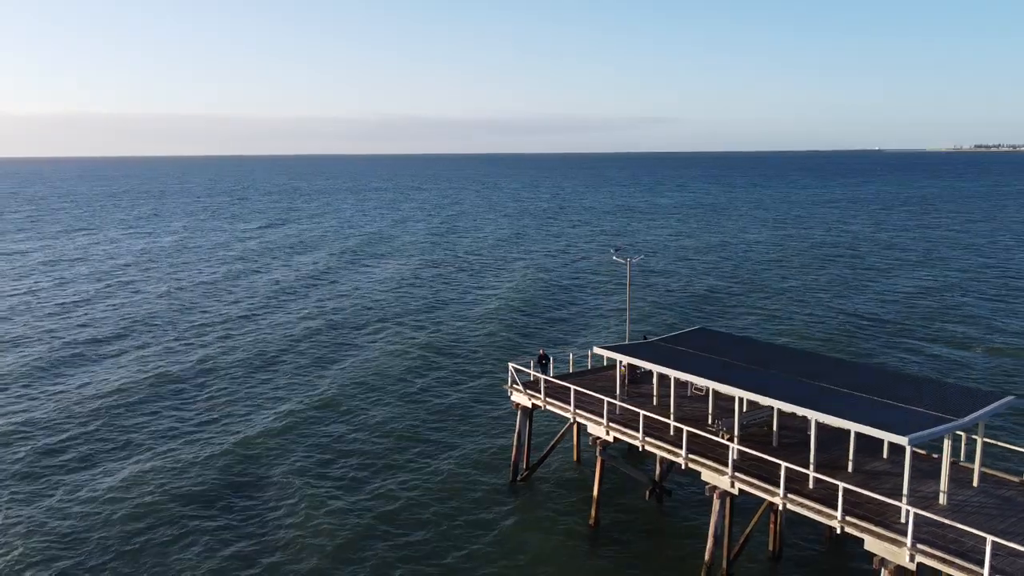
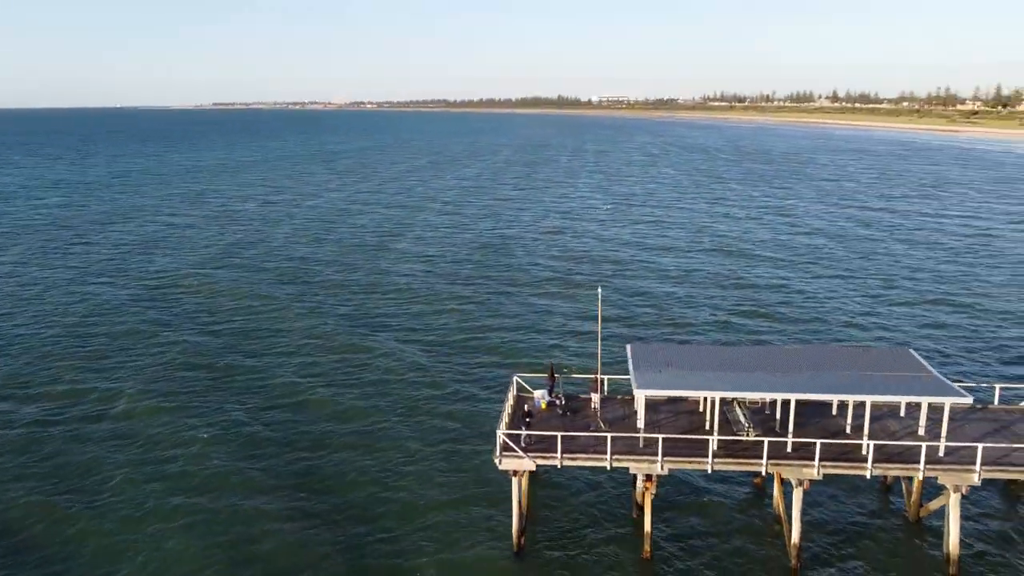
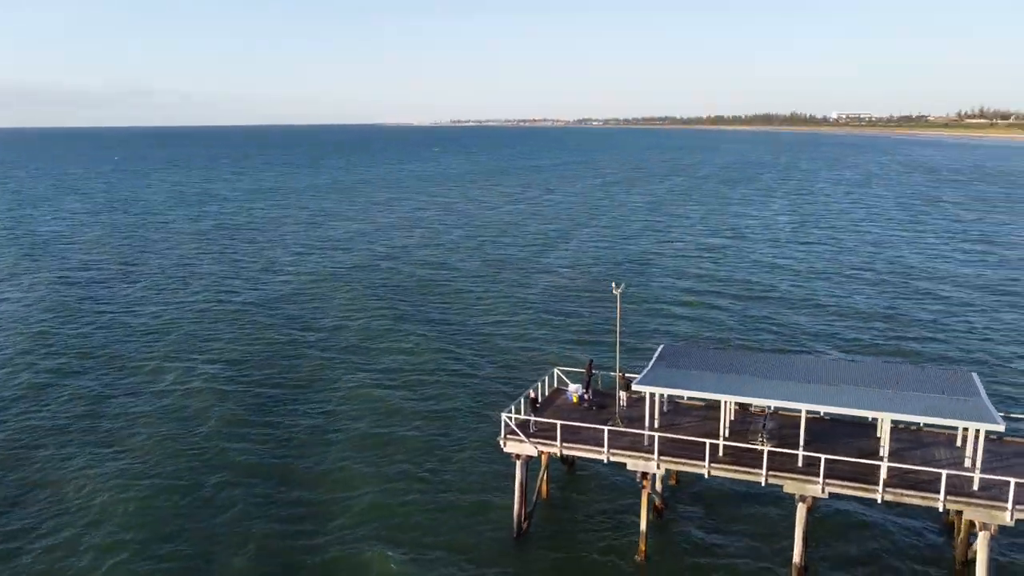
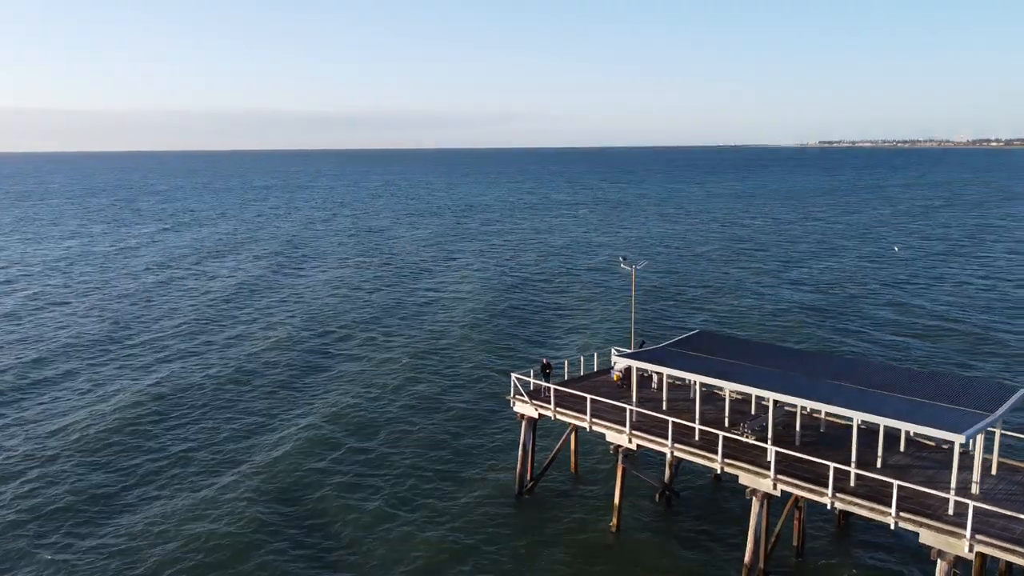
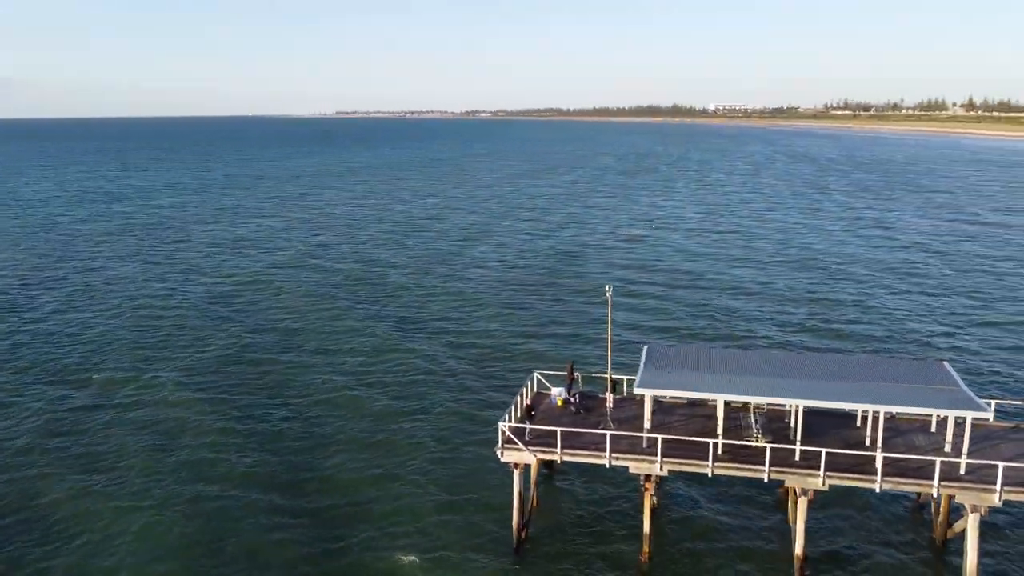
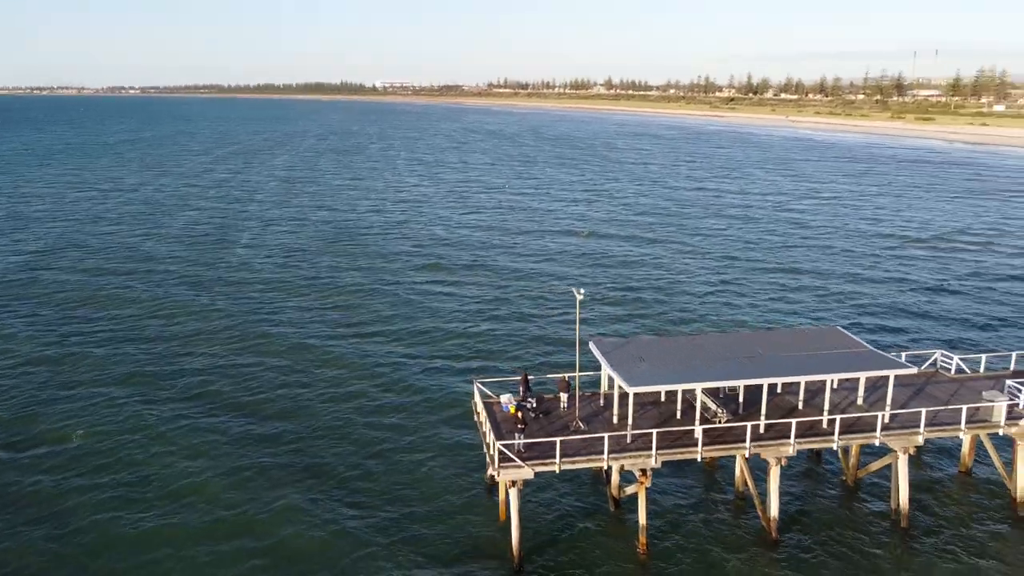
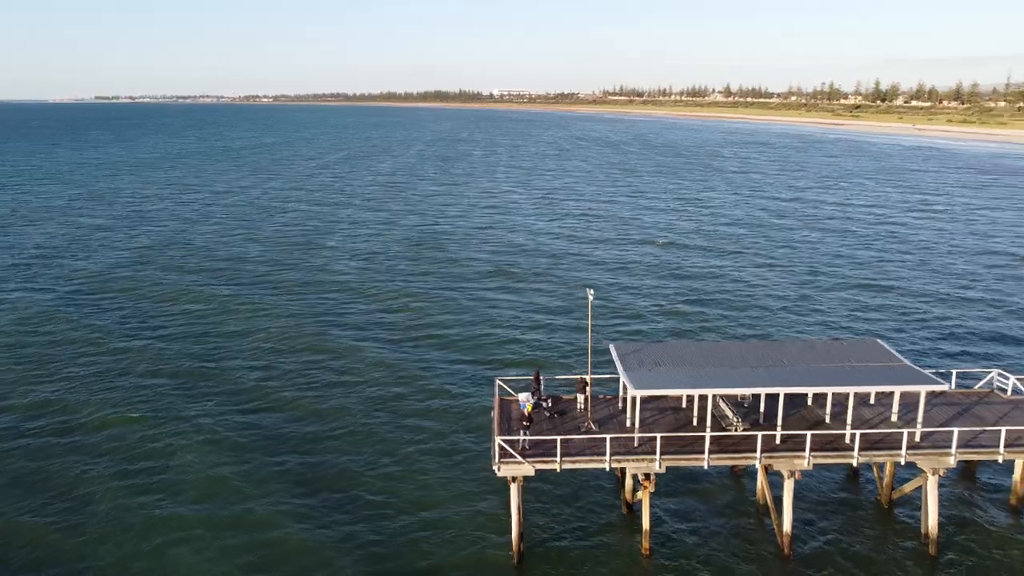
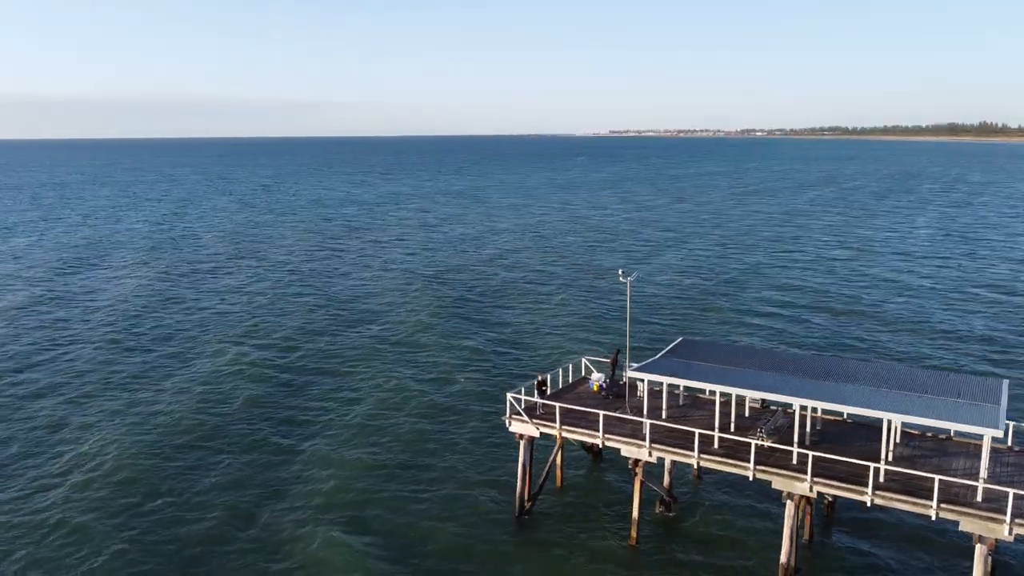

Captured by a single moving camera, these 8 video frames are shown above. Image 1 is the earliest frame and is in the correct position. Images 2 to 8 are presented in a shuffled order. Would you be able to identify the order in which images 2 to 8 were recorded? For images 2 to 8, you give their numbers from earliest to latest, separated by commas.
4, 8, 3, 5, 2, 7, 6
